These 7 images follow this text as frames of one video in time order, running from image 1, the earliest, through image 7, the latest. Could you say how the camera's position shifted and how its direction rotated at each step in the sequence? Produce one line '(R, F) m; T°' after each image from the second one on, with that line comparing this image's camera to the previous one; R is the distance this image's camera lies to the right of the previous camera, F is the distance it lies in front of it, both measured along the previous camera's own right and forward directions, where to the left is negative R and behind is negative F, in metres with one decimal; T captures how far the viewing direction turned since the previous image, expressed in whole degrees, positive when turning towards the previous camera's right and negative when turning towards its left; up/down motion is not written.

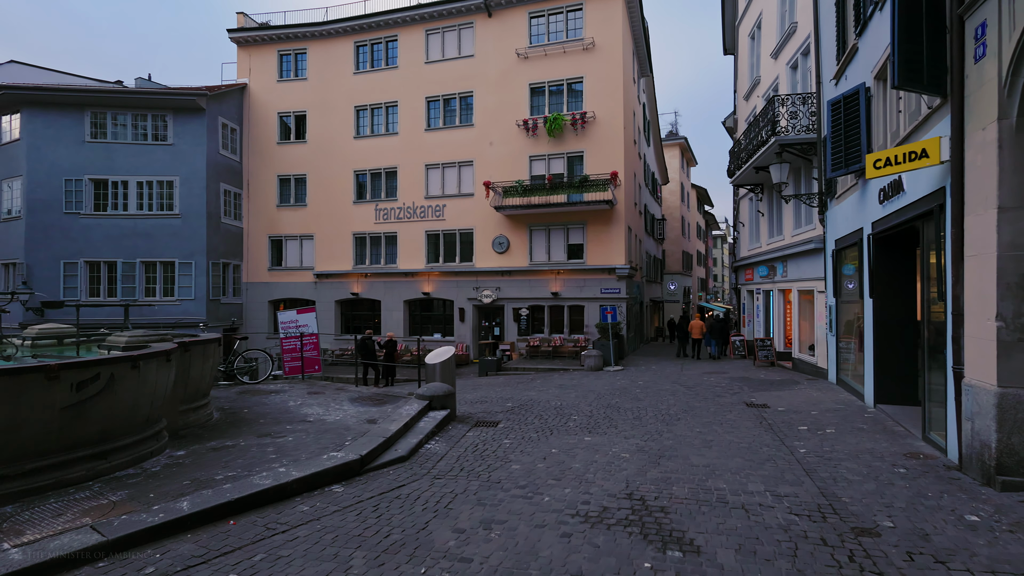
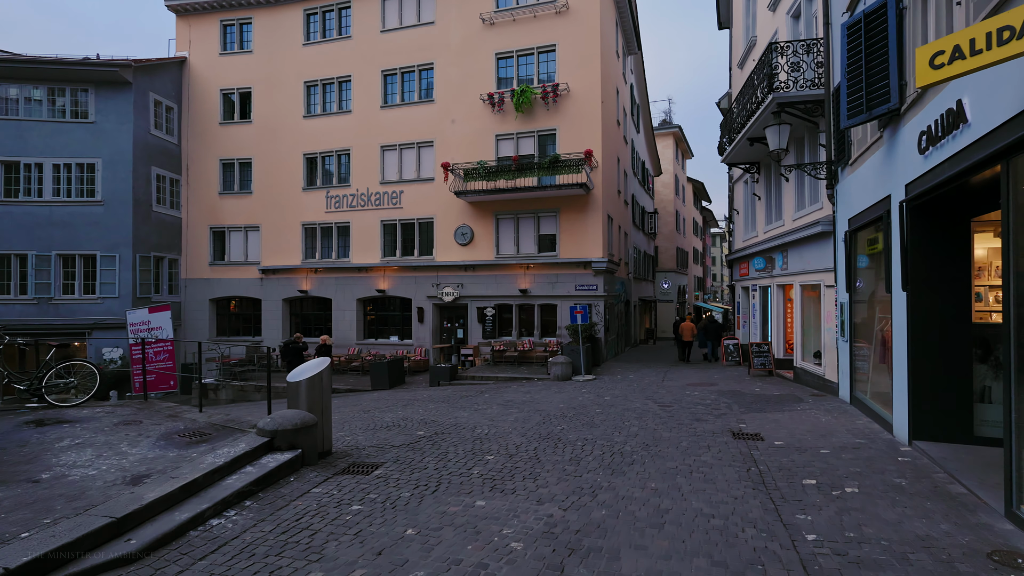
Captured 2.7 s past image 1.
(+1.5, +2.9) m; 0°
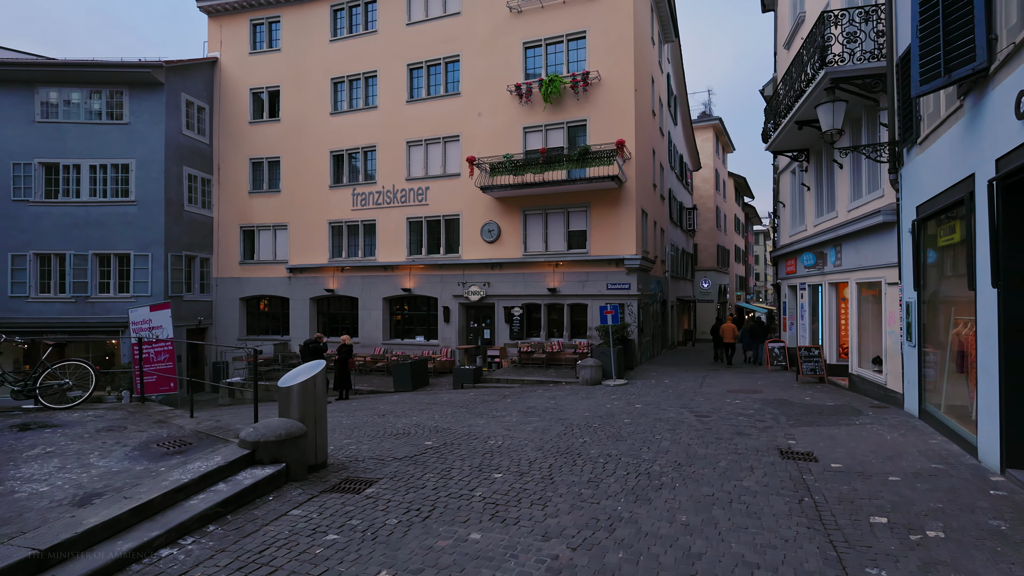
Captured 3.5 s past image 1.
(+0.3, +0.9) m; -4°
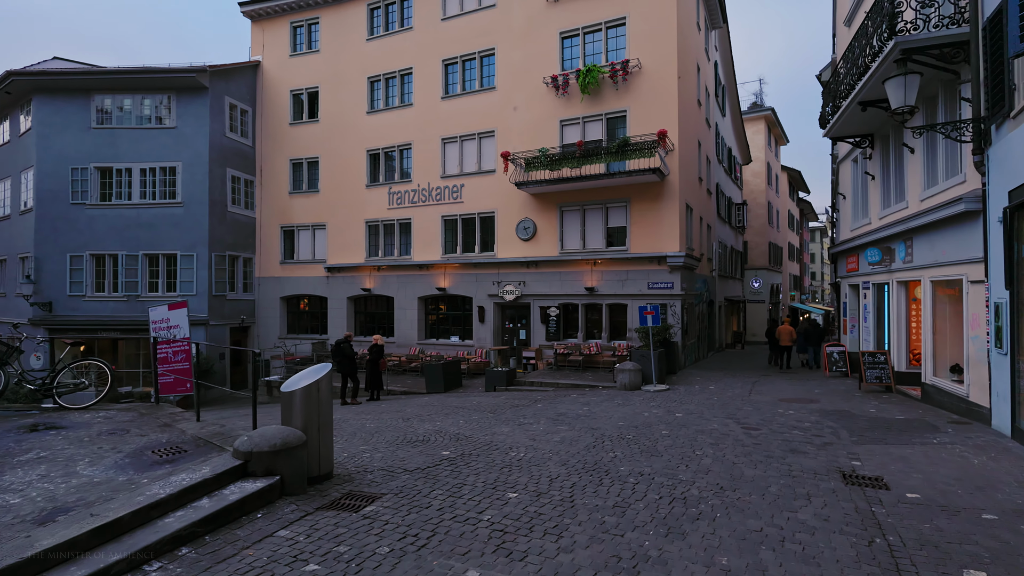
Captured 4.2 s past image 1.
(+0.3, +0.7) m; -5°
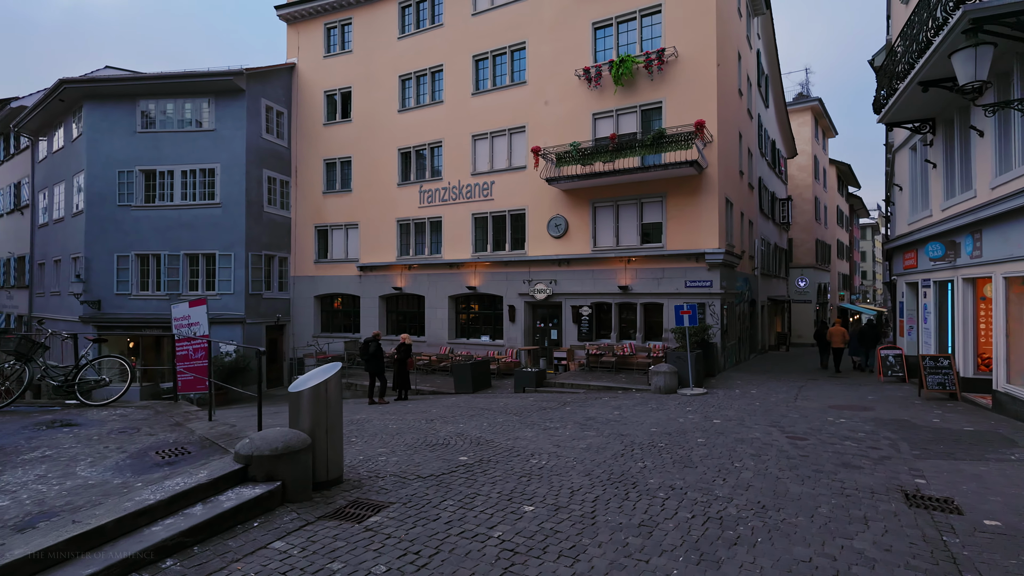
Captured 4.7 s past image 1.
(+0.2, +0.5) m; -4°
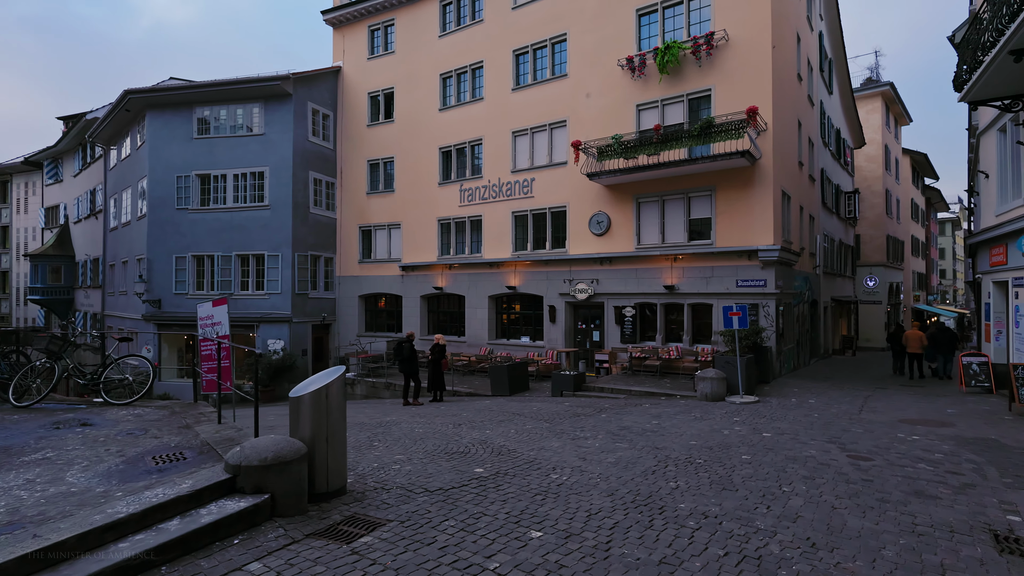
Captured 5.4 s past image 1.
(+0.4, +0.6) m; -6°
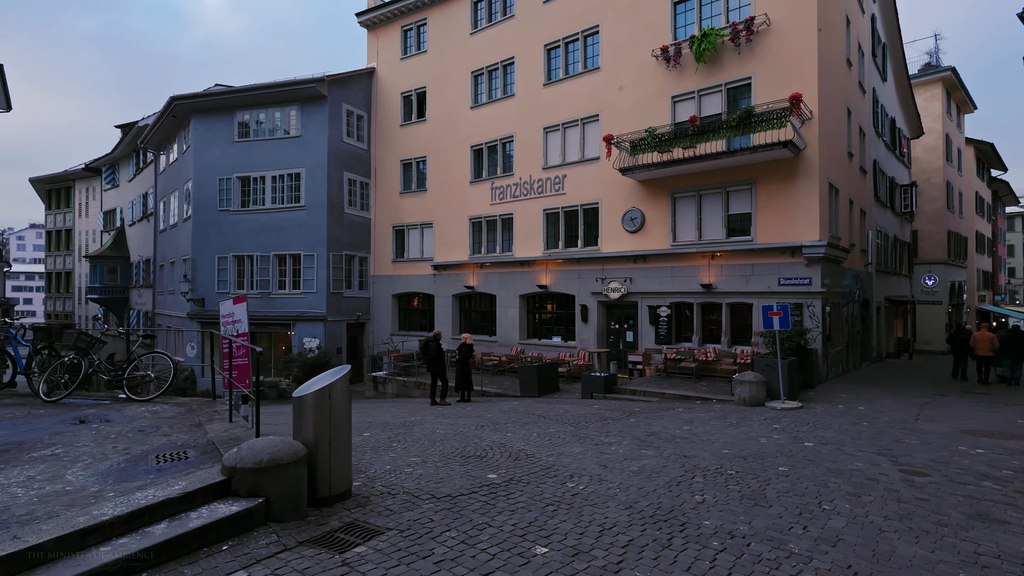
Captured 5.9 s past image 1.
(+0.3, +0.4) m; -4°
